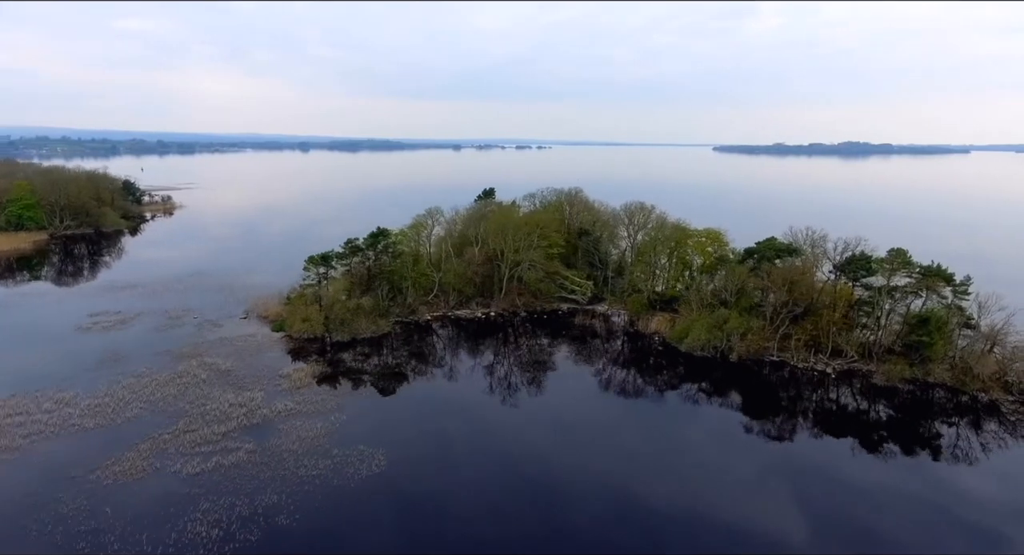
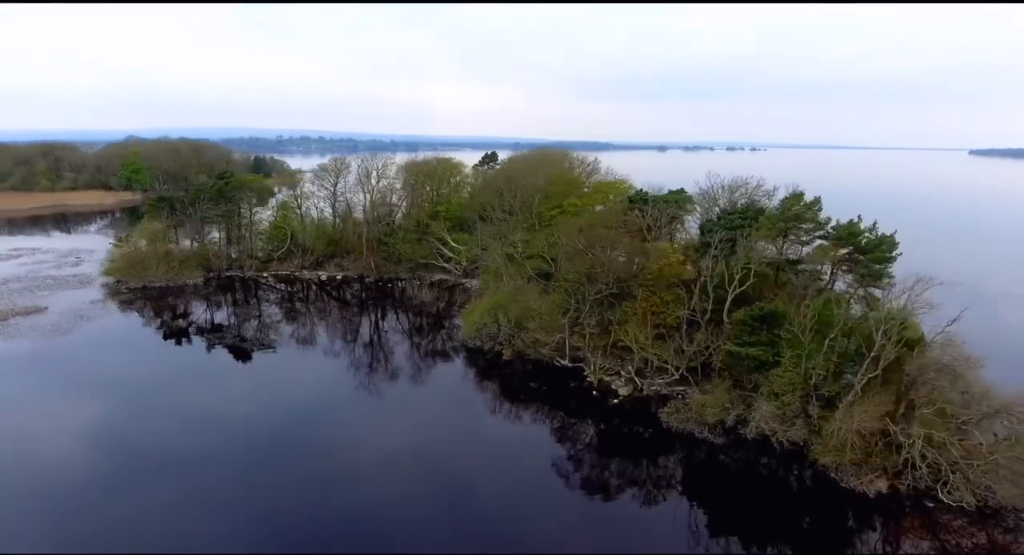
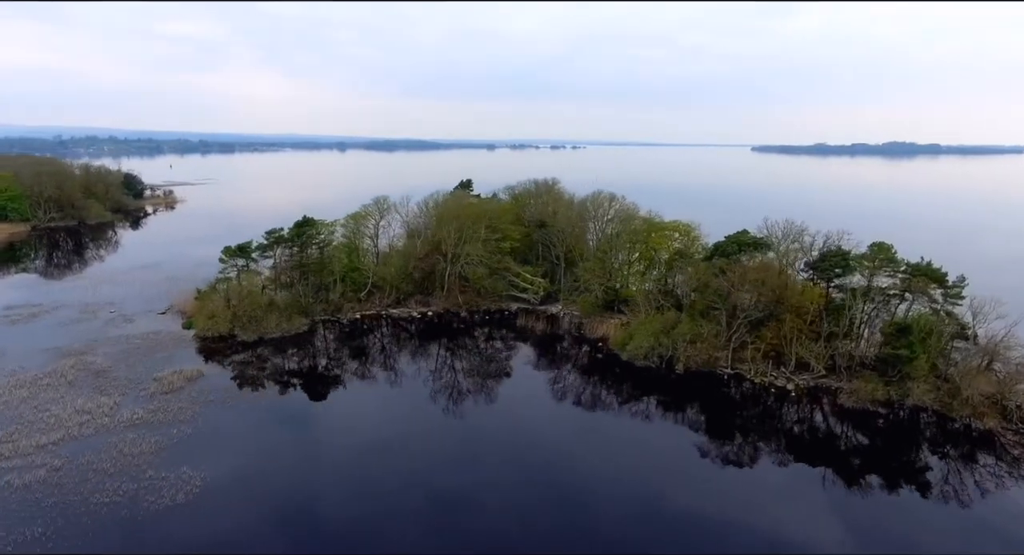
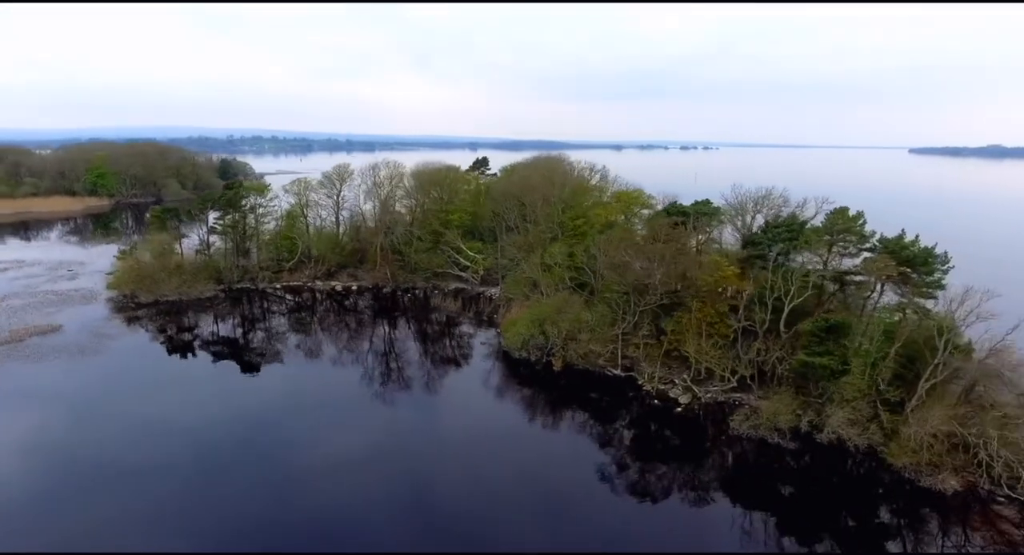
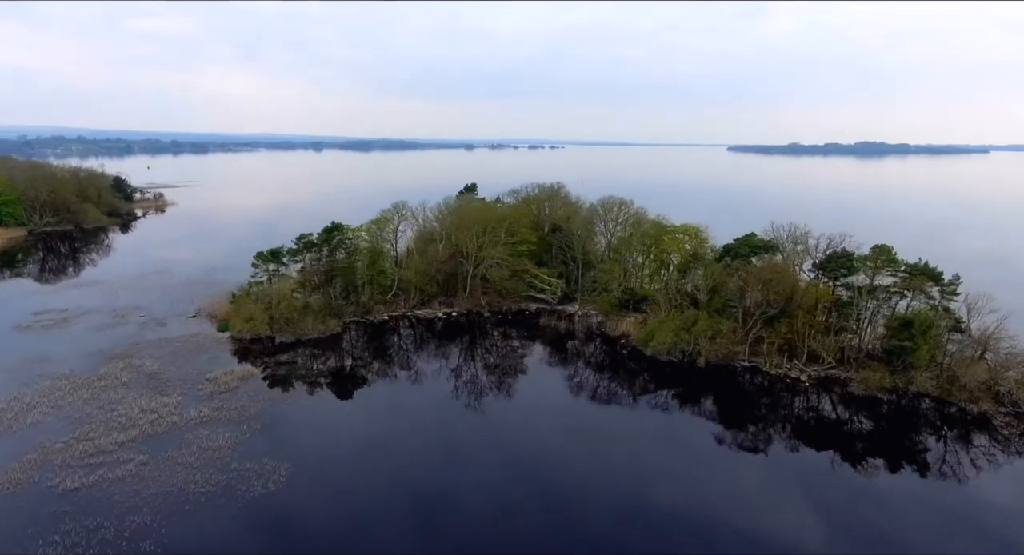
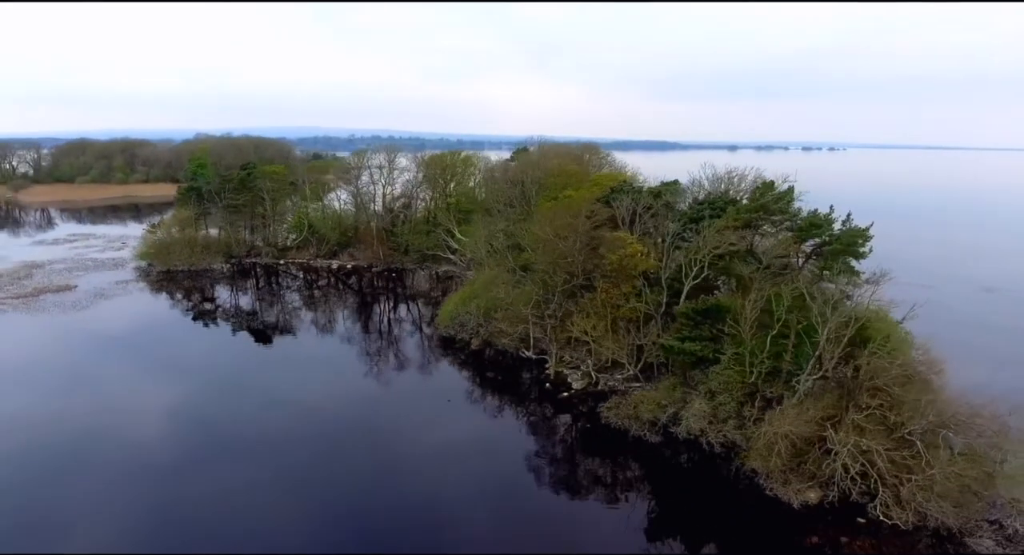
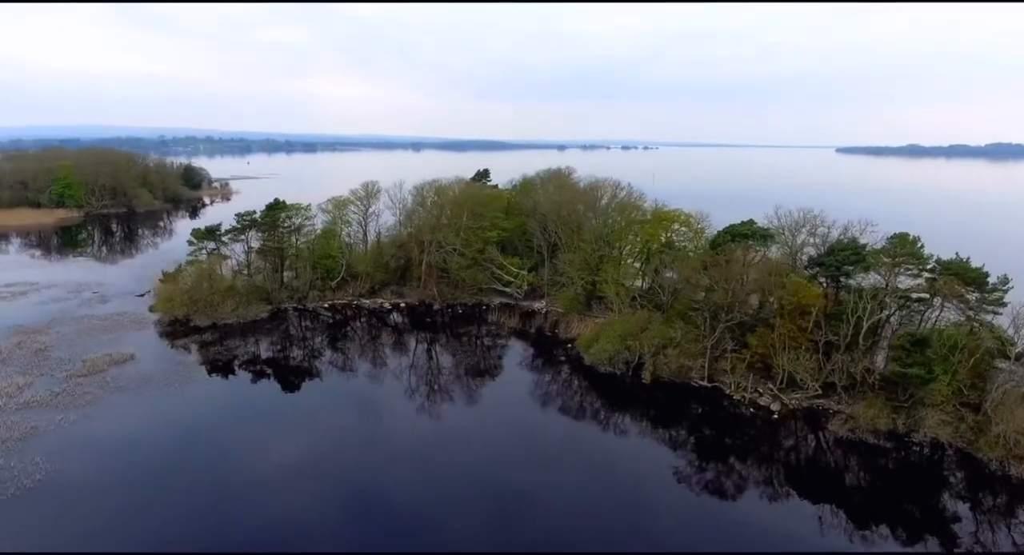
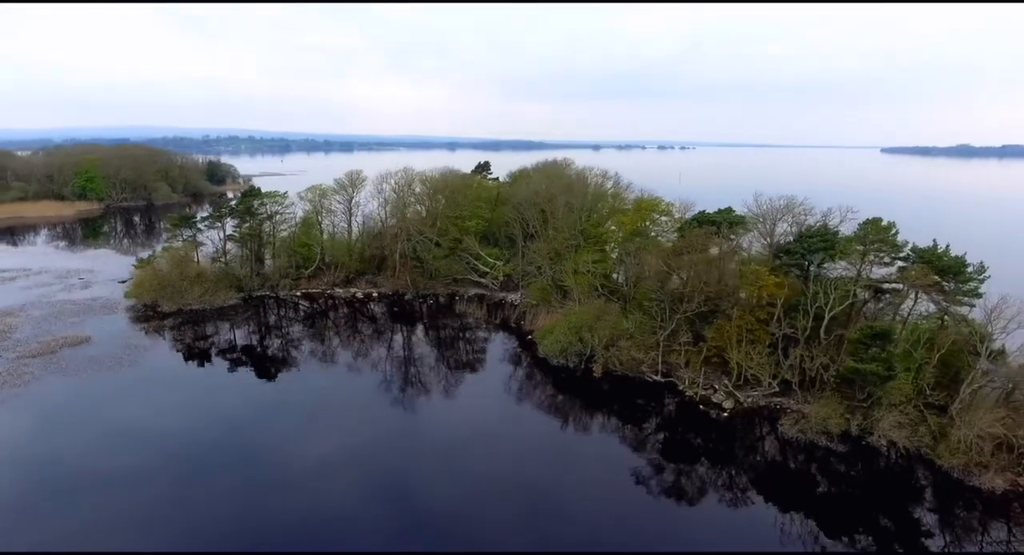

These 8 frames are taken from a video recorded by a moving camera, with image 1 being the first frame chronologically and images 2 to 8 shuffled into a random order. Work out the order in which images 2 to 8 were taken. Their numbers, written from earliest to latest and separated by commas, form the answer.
5, 3, 7, 8, 4, 2, 6
